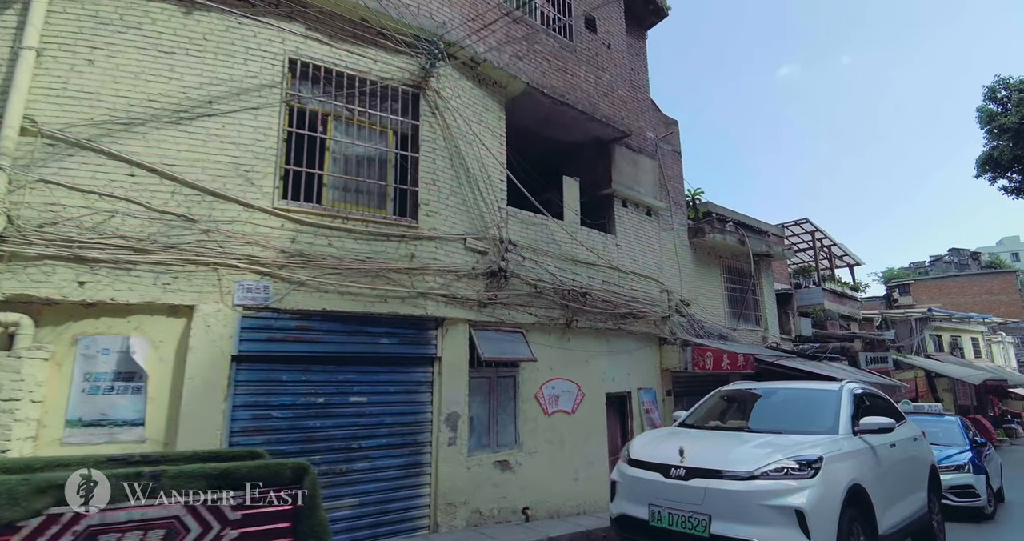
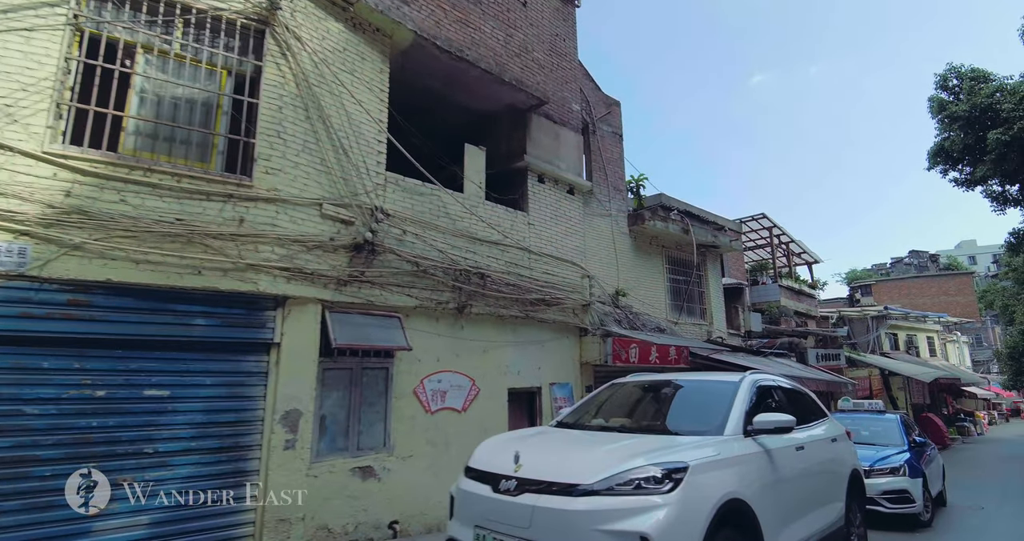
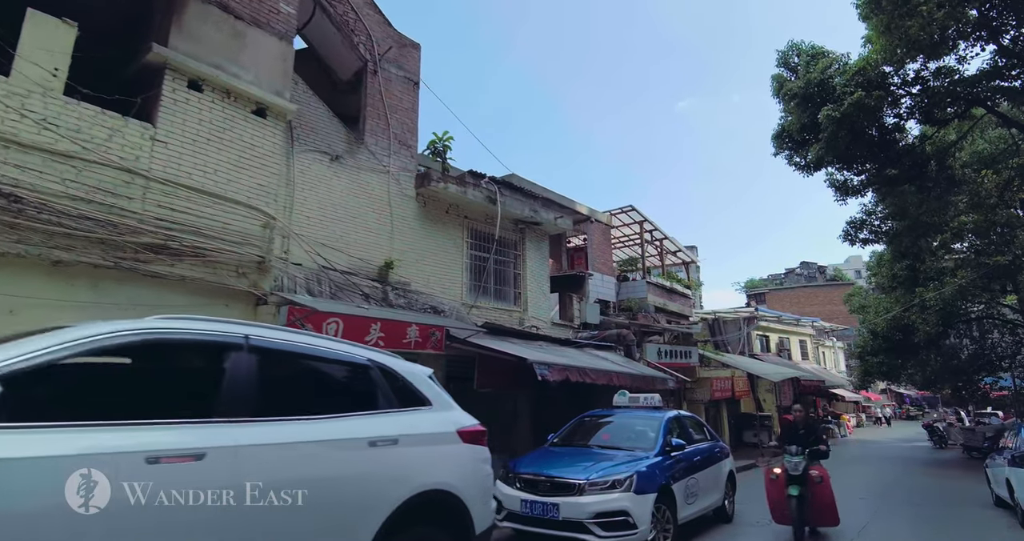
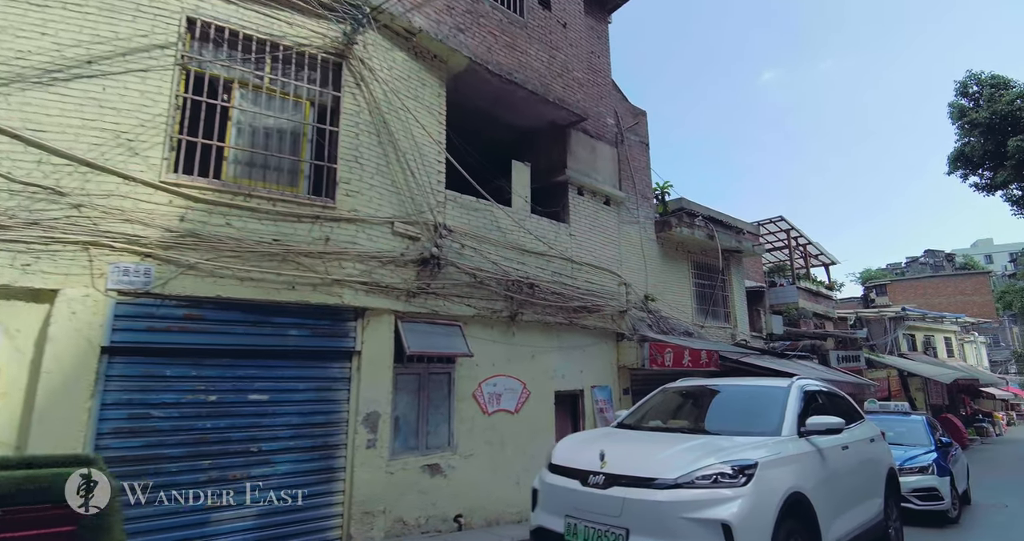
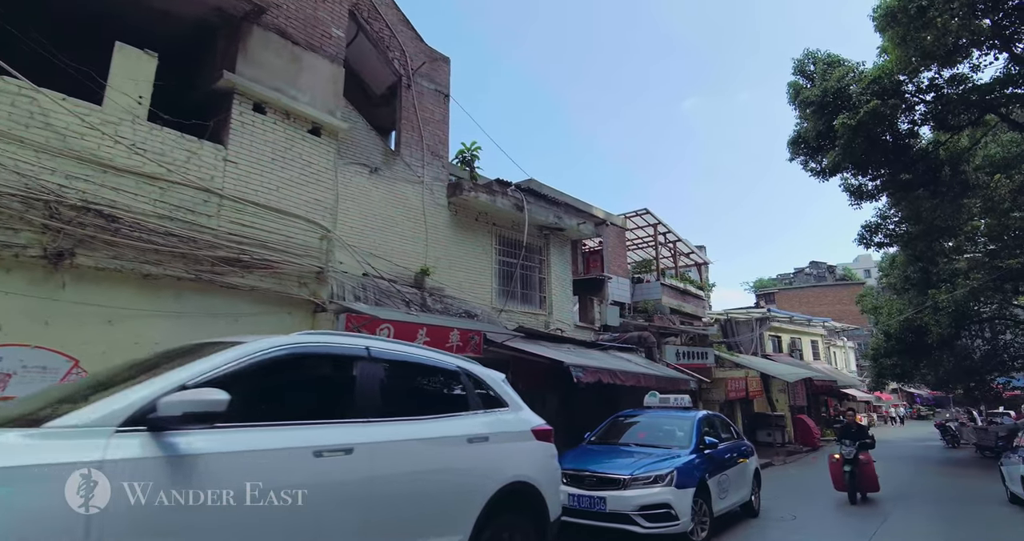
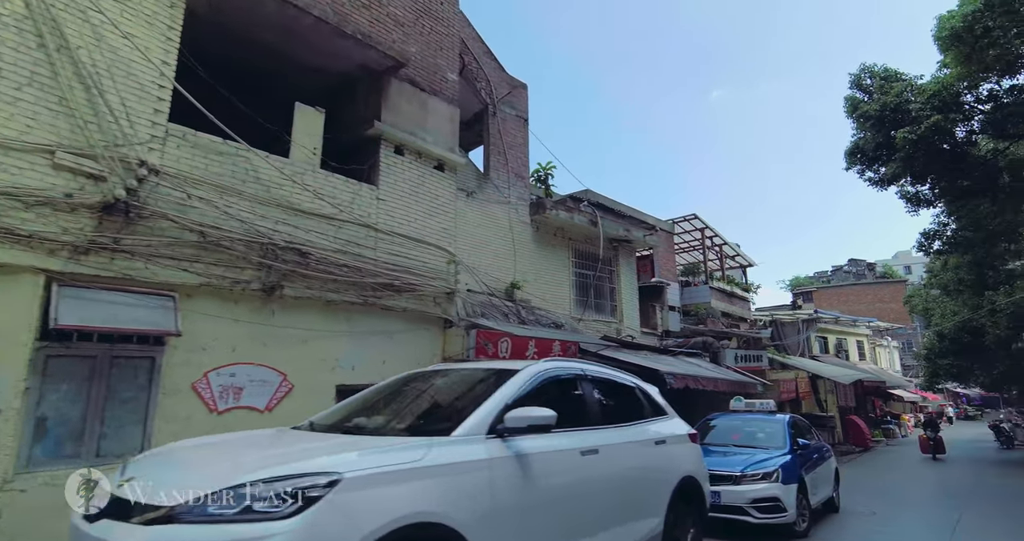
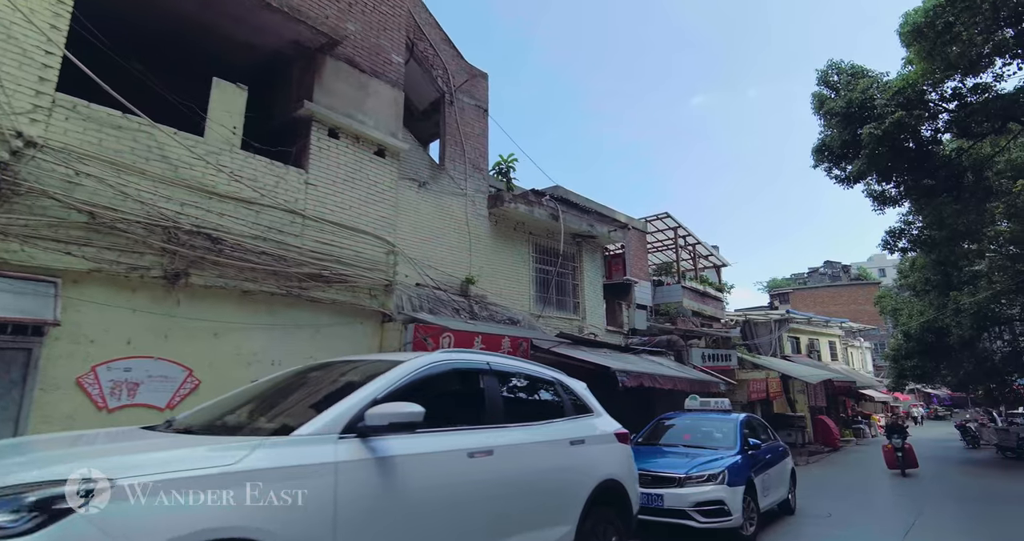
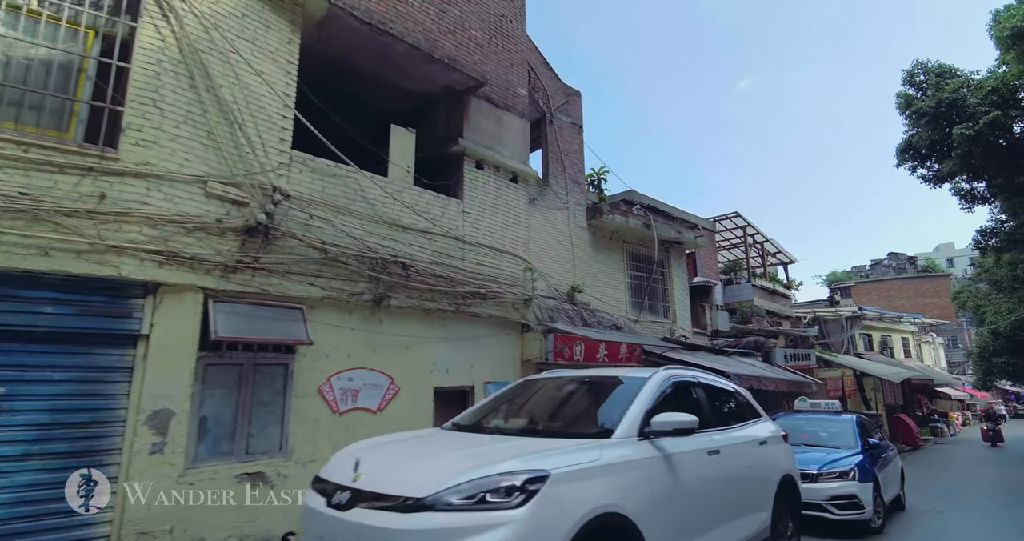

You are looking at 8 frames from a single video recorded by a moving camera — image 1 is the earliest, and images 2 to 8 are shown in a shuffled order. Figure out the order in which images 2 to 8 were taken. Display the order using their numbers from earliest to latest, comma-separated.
4, 2, 8, 6, 7, 5, 3
